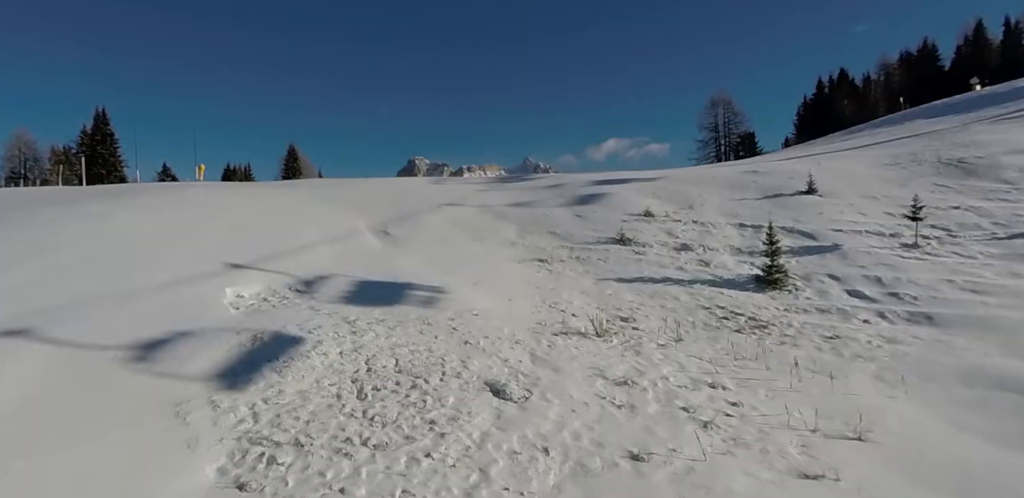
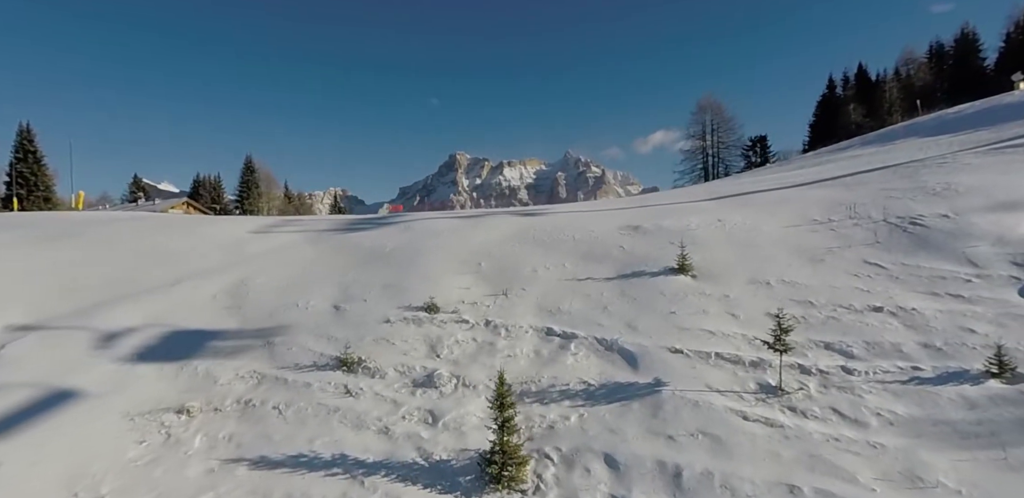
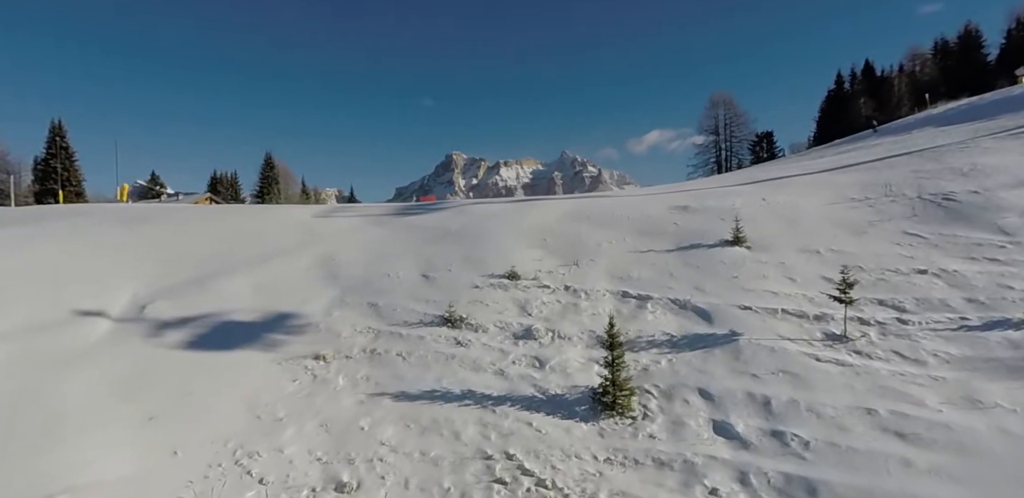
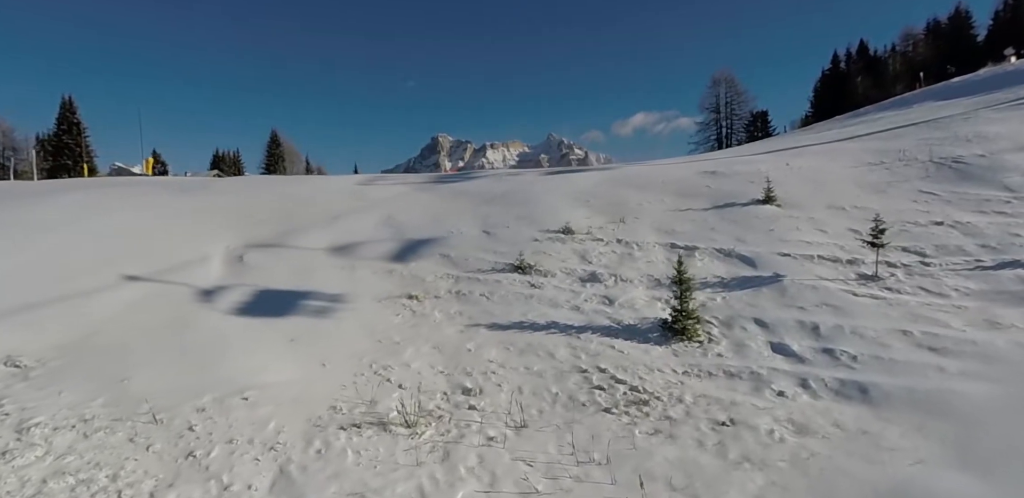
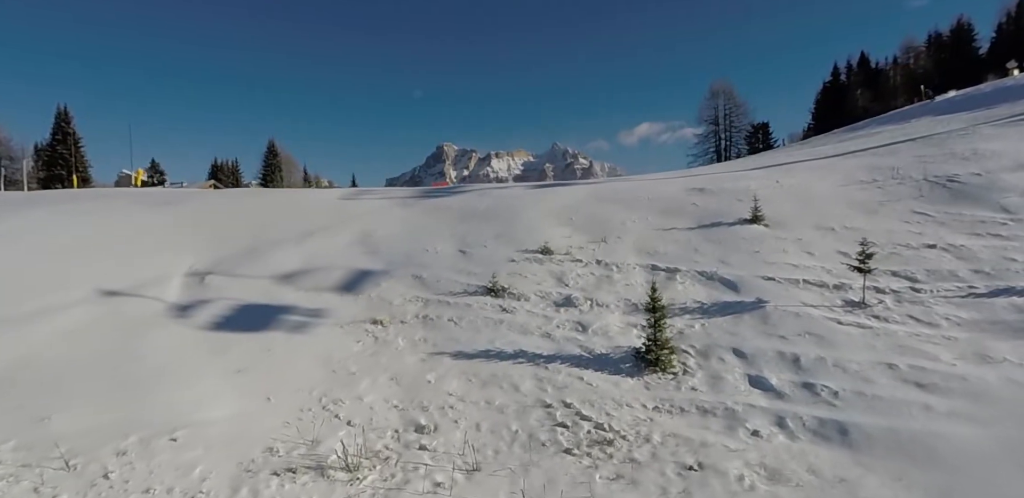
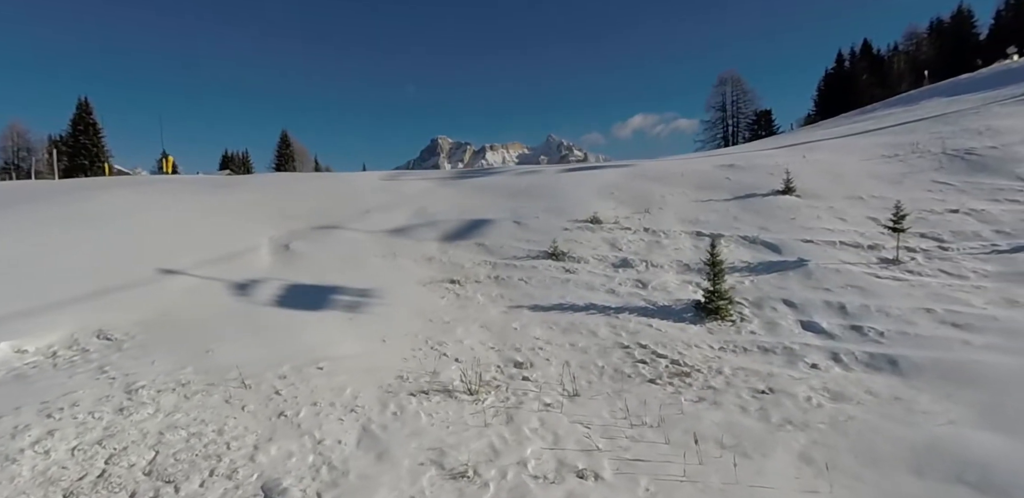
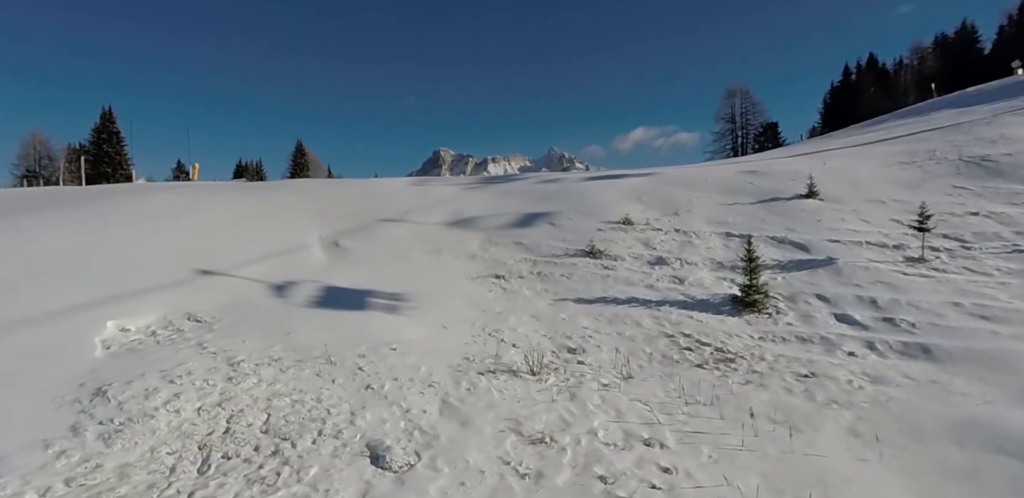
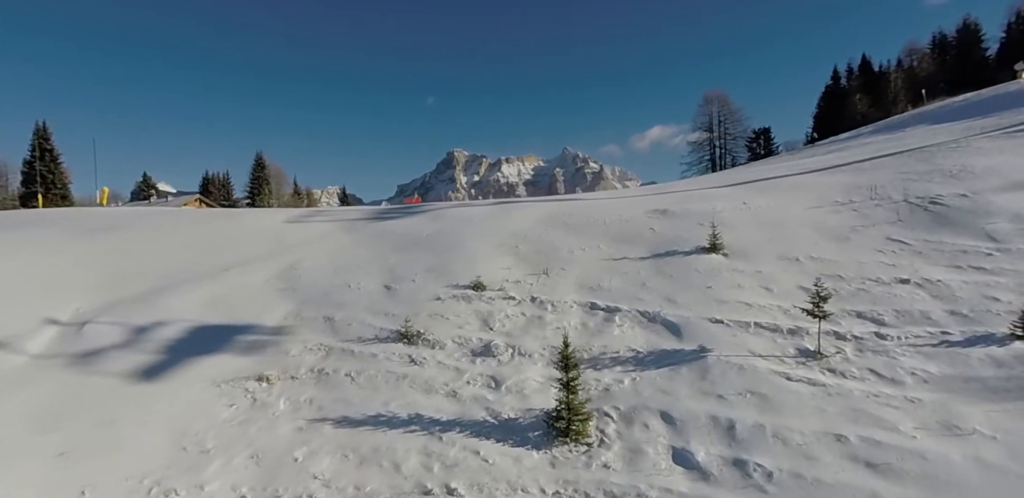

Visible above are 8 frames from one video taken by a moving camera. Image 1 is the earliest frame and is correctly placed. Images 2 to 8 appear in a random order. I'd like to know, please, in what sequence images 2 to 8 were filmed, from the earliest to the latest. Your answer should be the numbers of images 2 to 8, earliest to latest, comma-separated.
7, 6, 4, 5, 3, 8, 2
